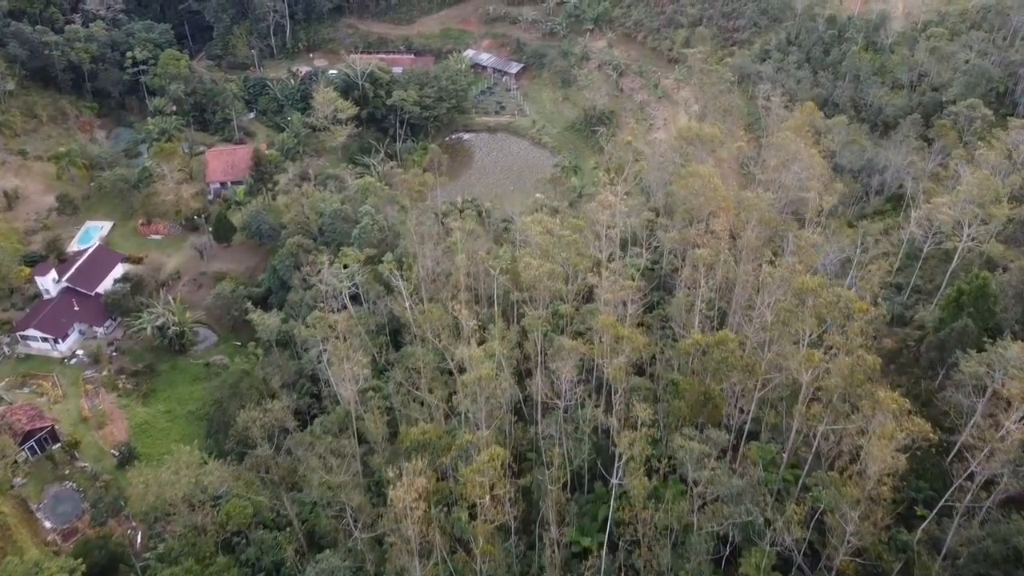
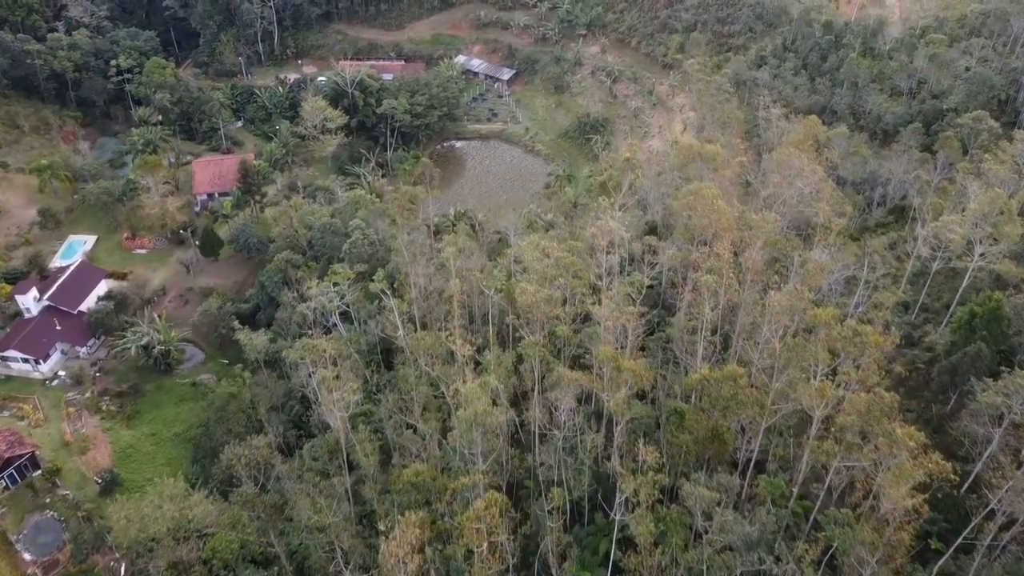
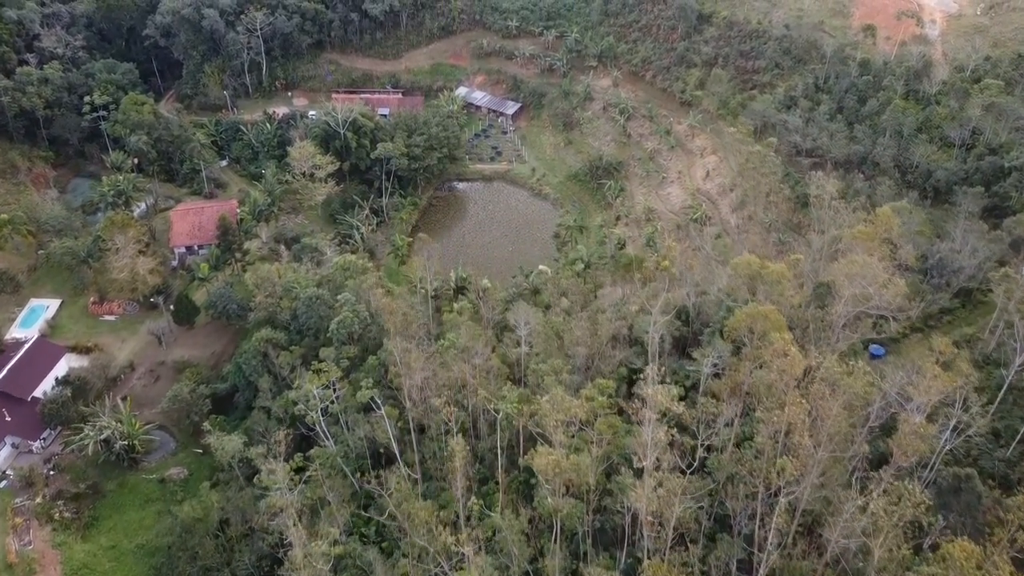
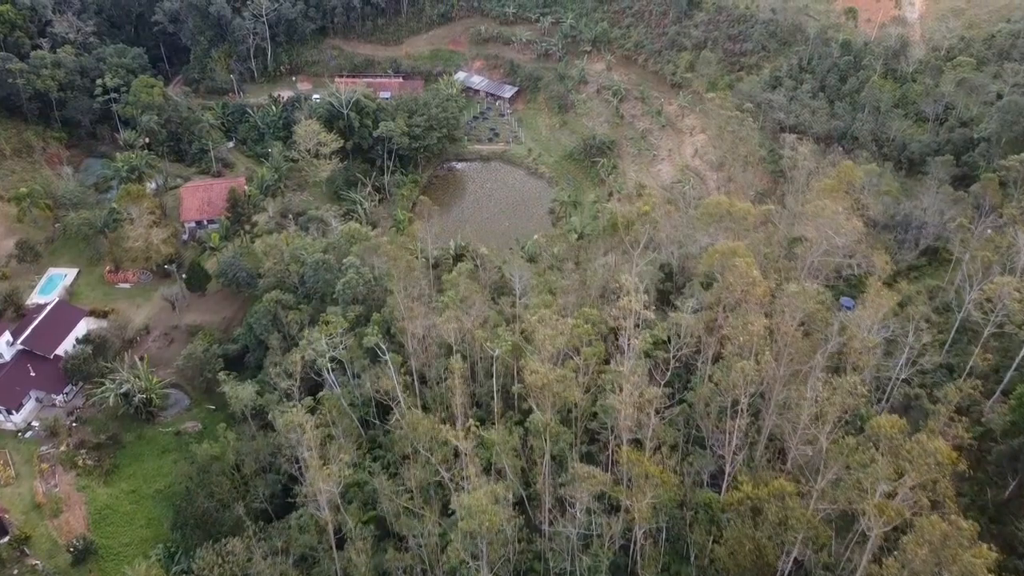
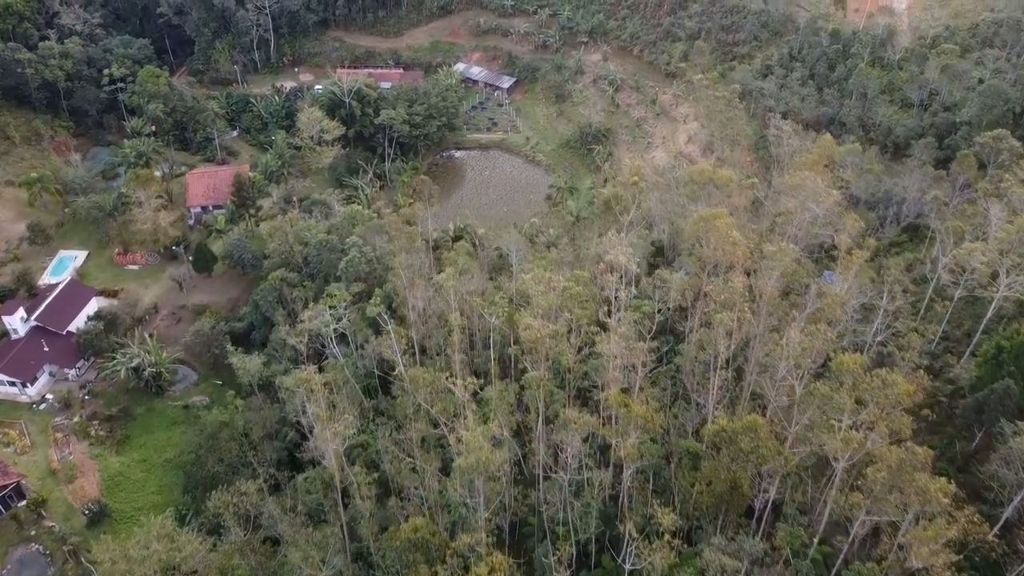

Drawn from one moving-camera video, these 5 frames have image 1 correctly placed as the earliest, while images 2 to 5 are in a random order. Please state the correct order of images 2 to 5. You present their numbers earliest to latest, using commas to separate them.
2, 5, 4, 3
